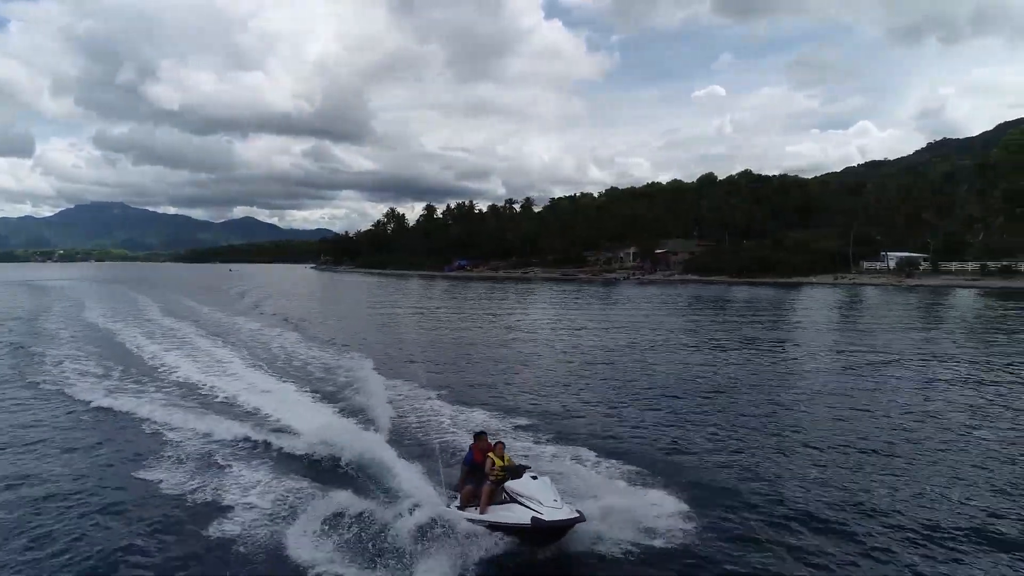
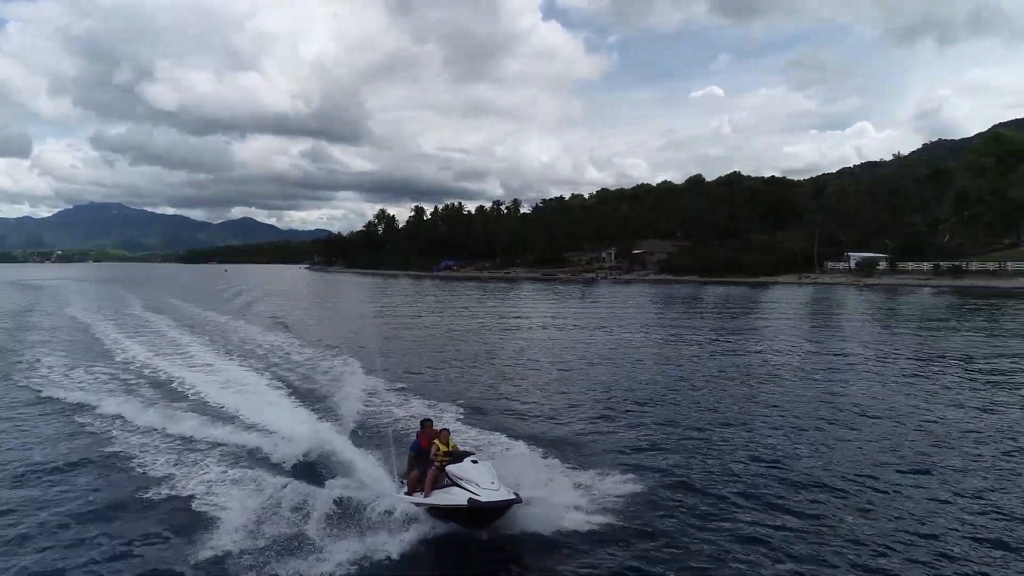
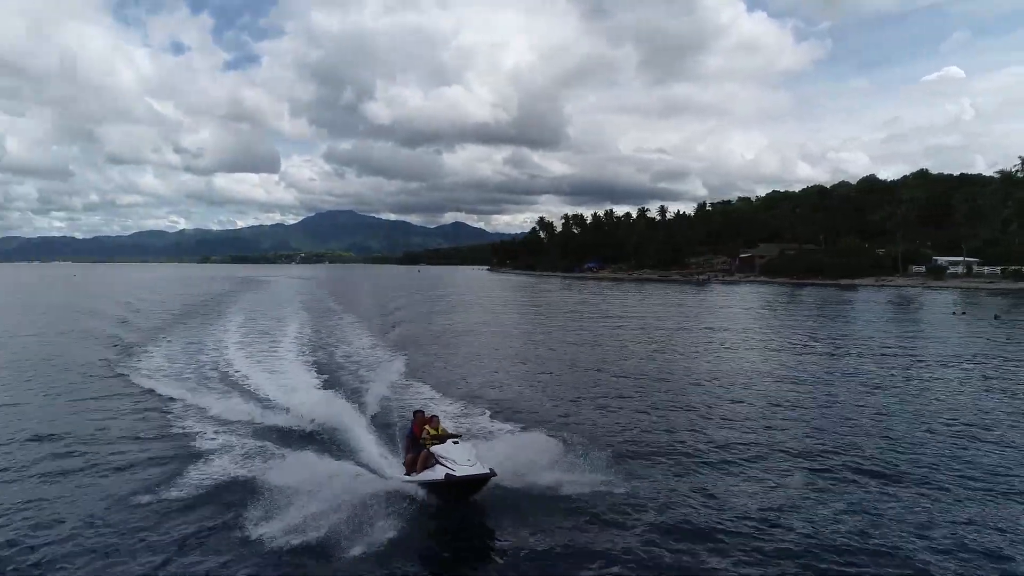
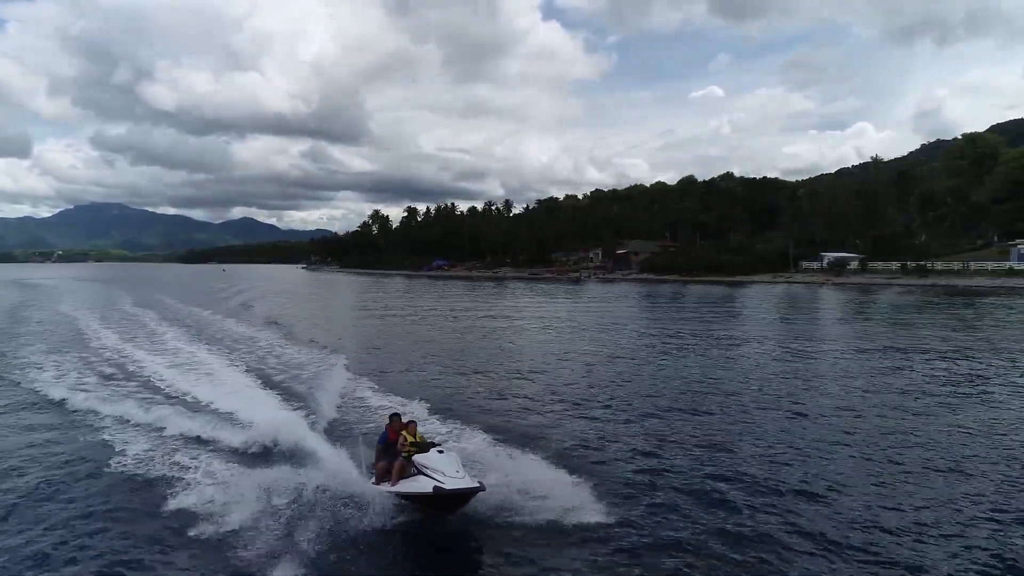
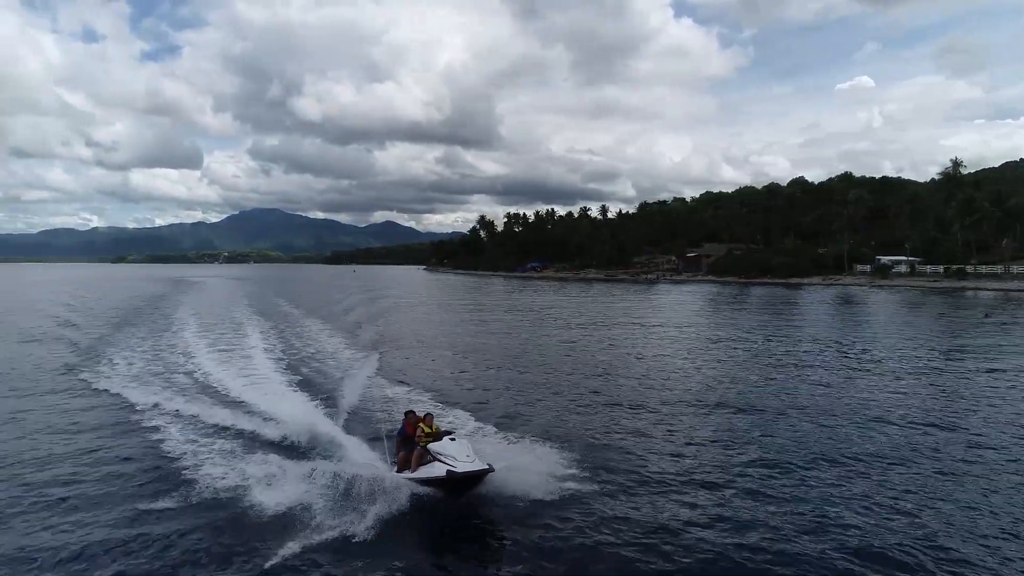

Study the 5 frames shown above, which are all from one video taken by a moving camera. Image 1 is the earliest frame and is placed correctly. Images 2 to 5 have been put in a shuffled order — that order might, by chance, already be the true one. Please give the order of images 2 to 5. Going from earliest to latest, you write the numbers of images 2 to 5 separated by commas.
2, 4, 5, 3
